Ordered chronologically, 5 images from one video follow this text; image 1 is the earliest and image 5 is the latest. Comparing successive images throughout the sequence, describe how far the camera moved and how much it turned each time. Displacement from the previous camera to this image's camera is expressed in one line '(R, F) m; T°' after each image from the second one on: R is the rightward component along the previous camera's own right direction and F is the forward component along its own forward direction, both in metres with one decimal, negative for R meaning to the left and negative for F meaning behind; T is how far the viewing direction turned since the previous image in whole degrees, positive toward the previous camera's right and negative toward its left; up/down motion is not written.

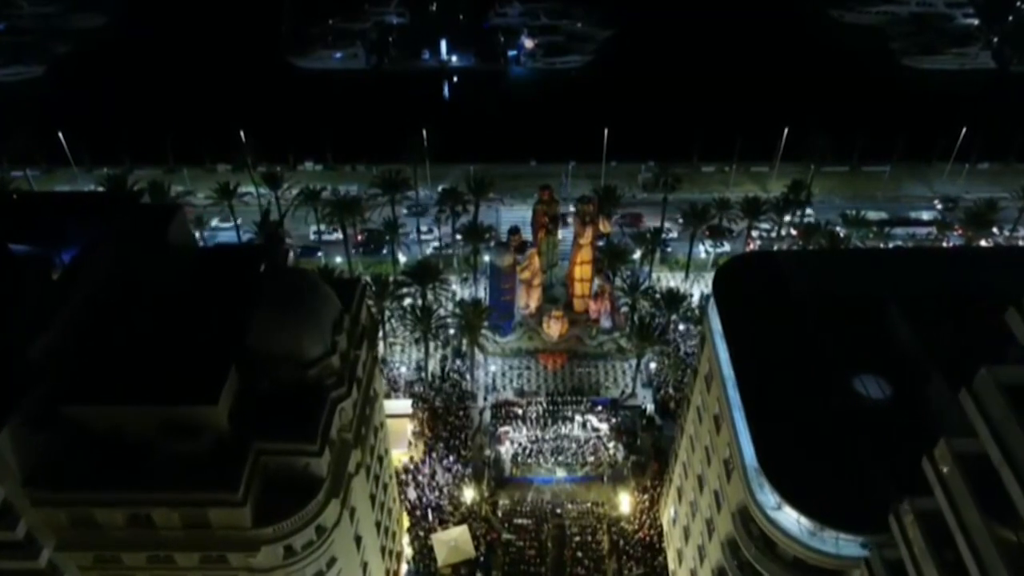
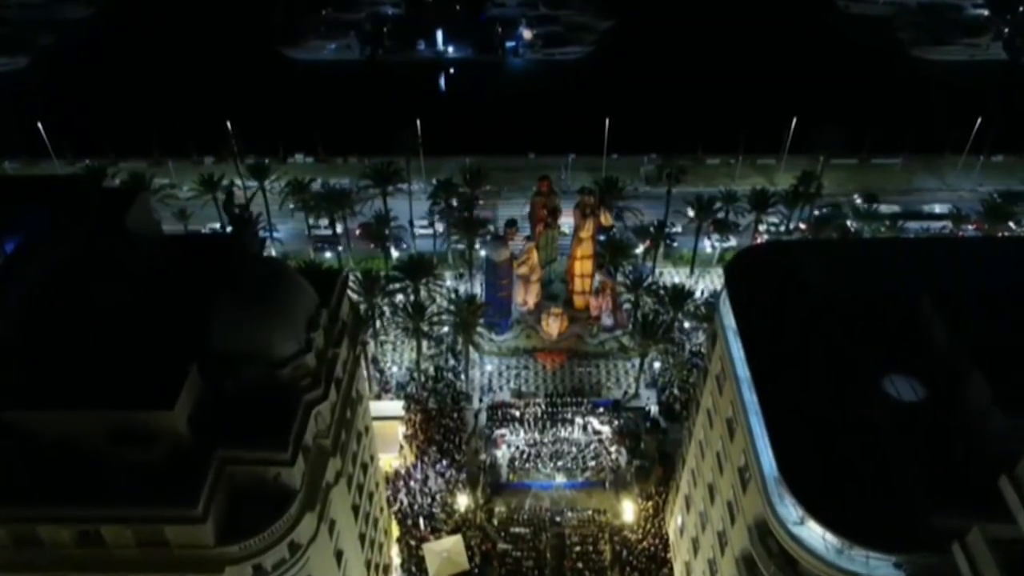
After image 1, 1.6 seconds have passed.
(+0.2, +2.9) m; 0°
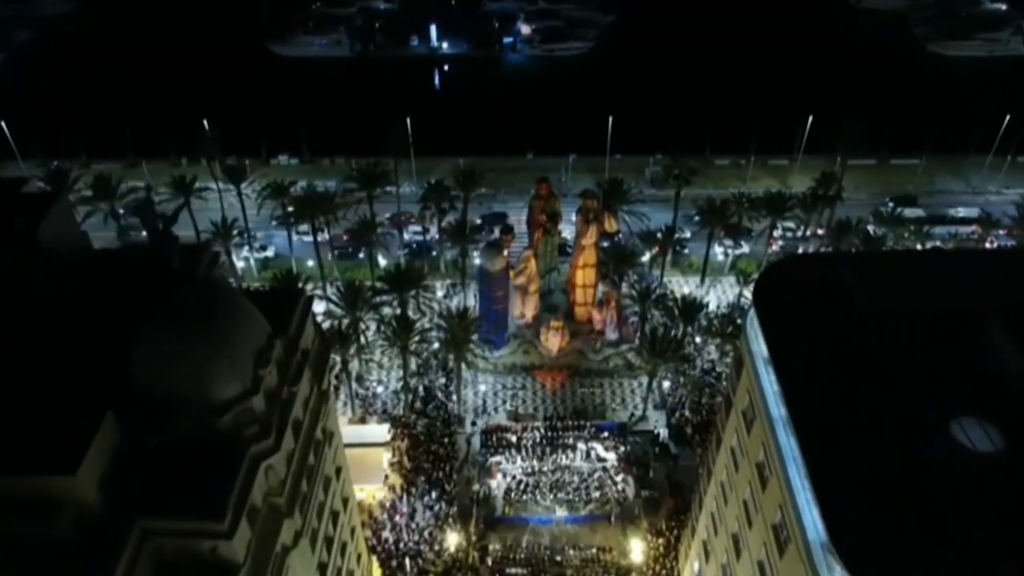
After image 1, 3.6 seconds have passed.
(+0.2, +4.8) m; 0°
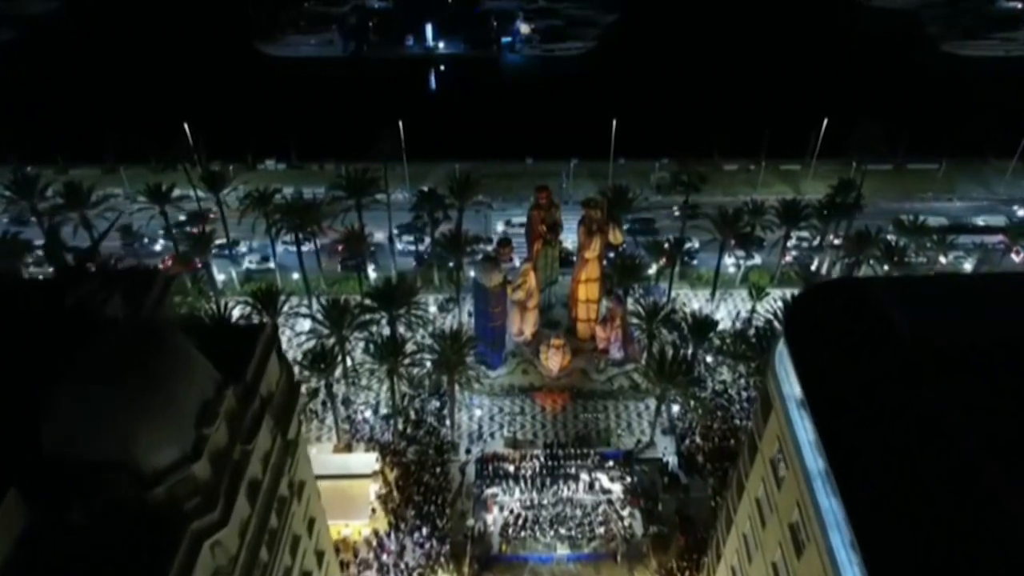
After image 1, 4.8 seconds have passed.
(+0.1, +3.7) m; 0°
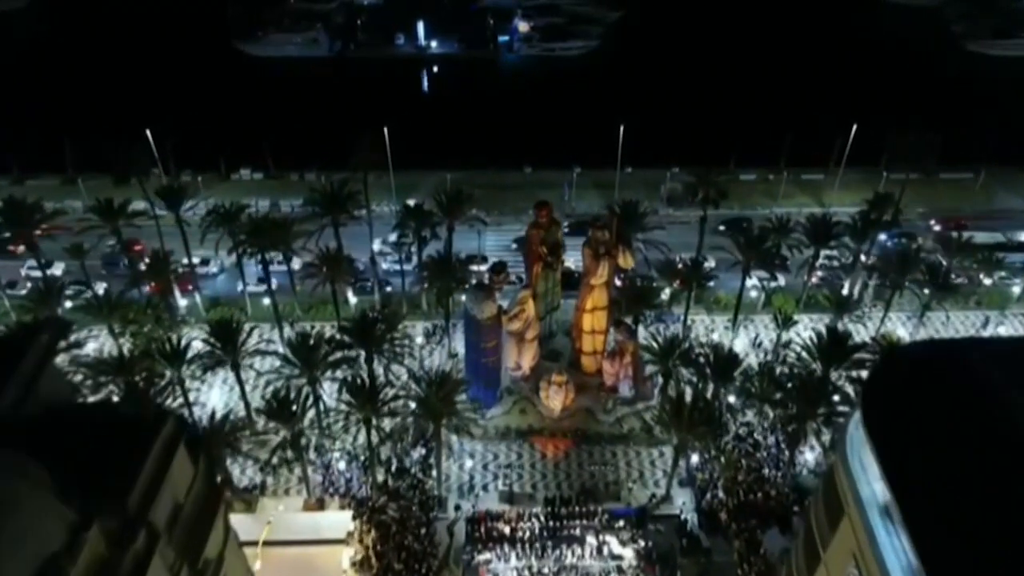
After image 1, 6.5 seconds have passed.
(+0.2, +6.1) m; 0°
